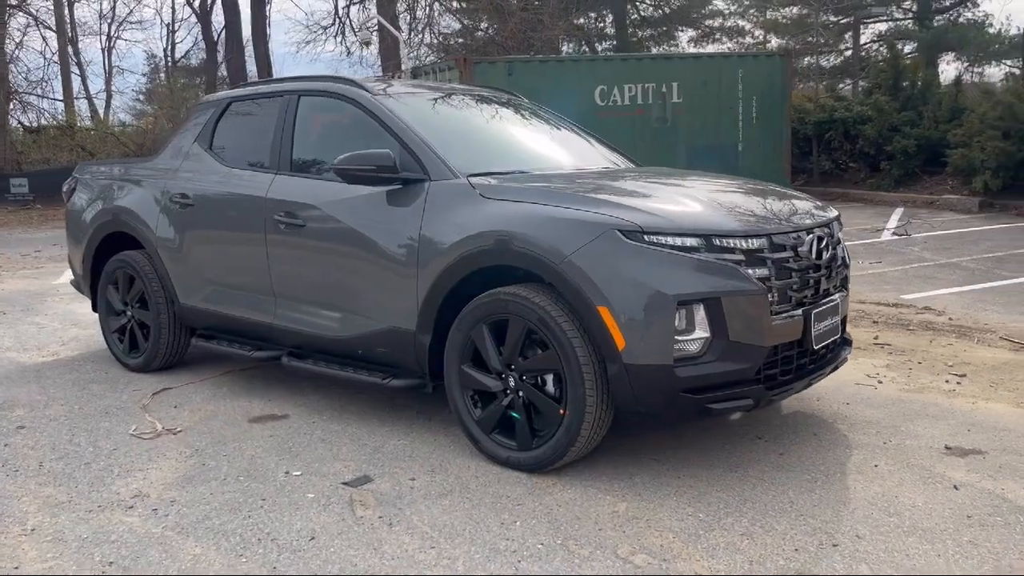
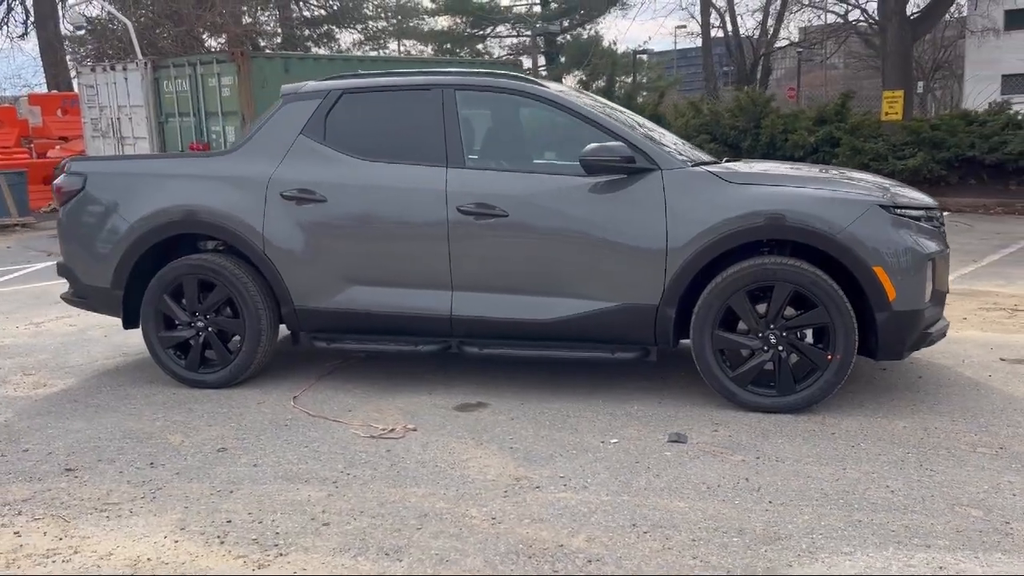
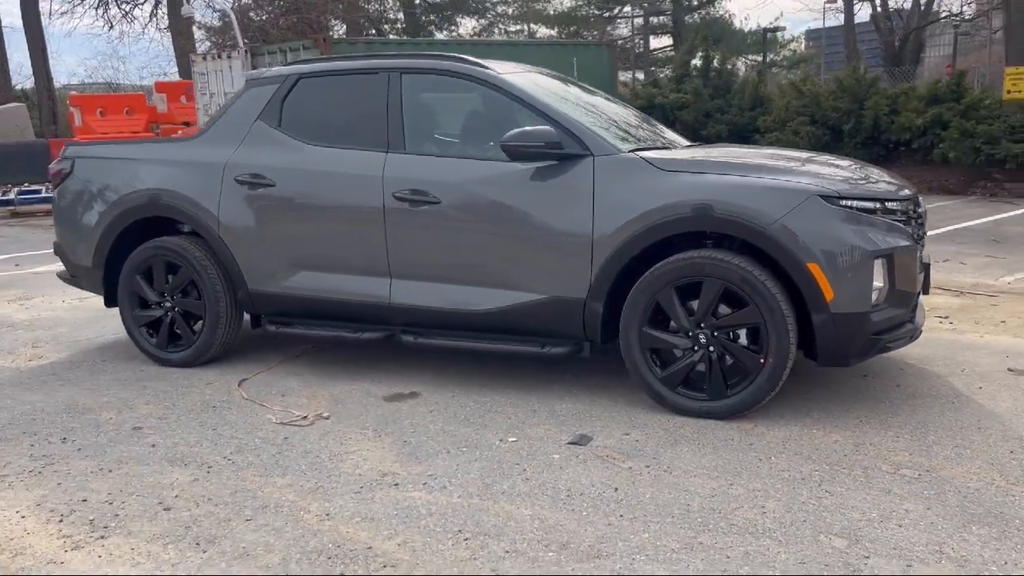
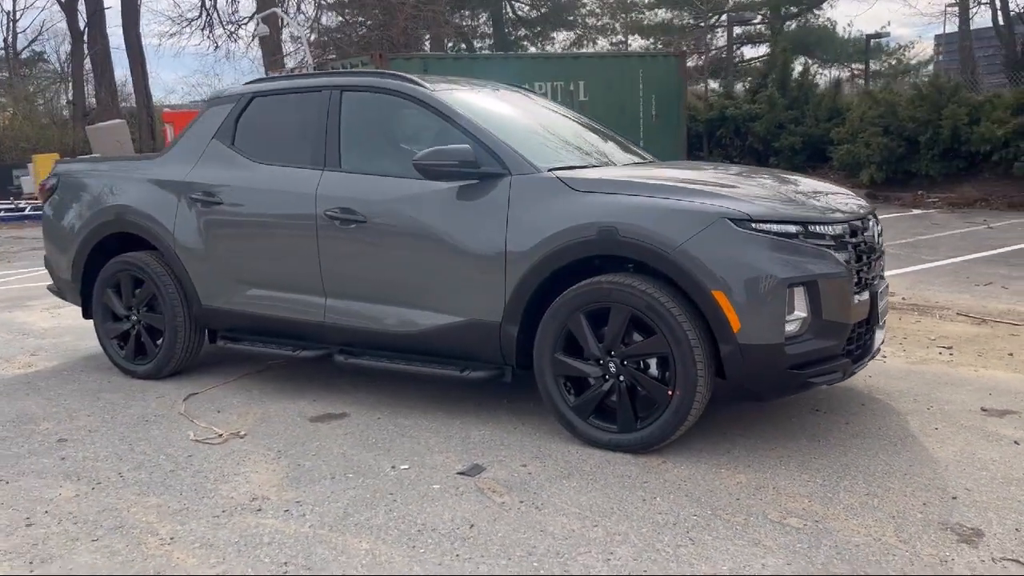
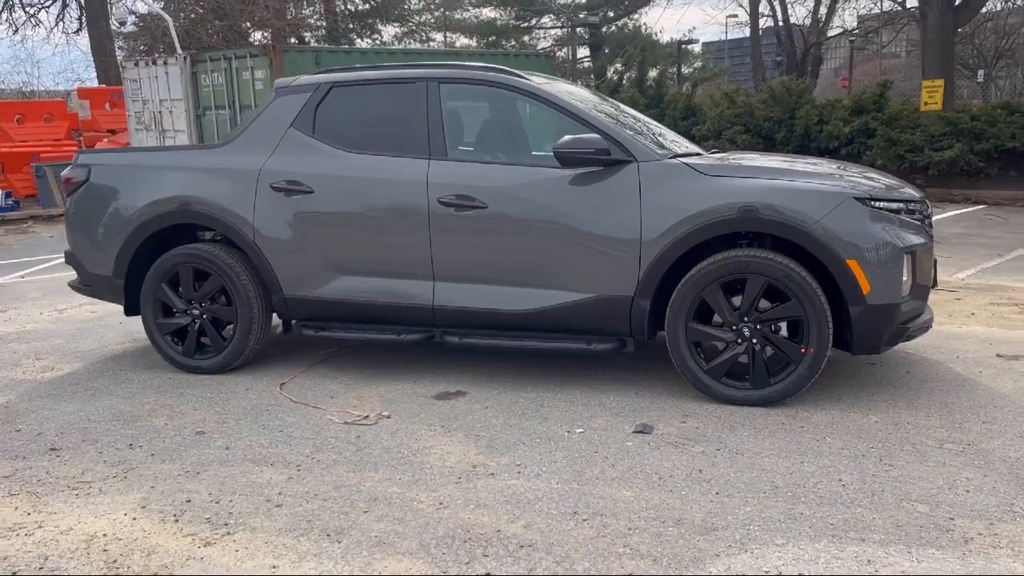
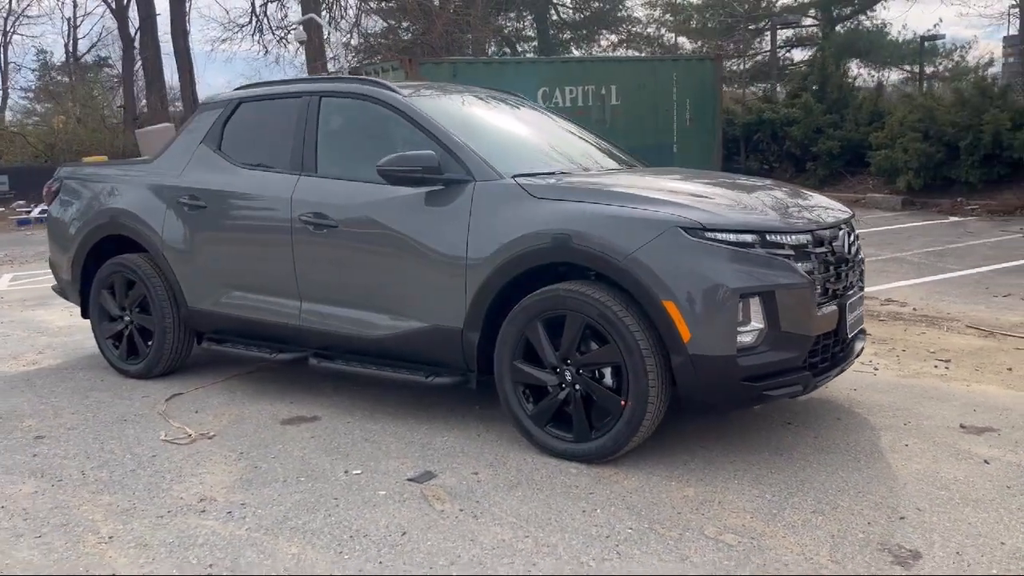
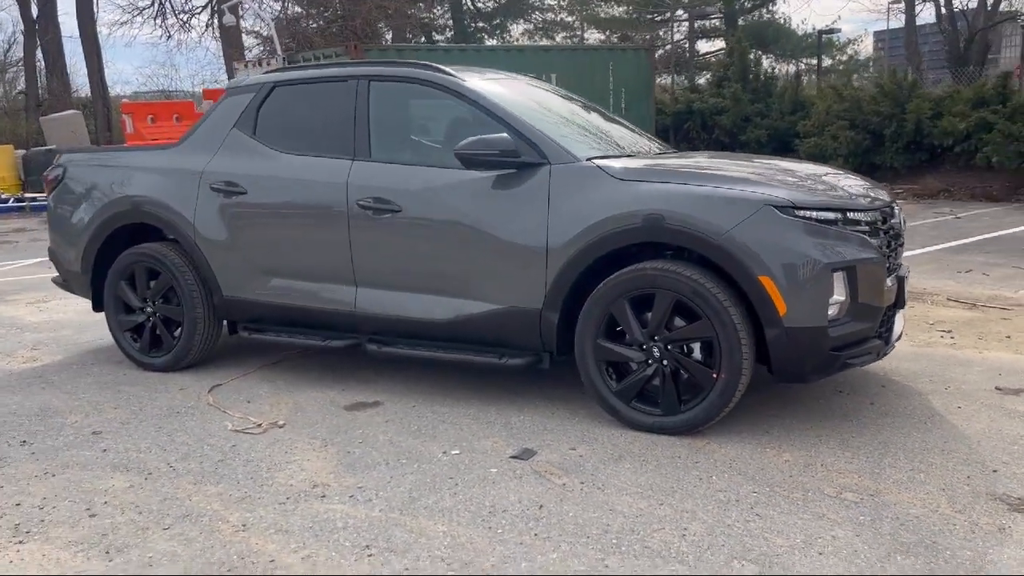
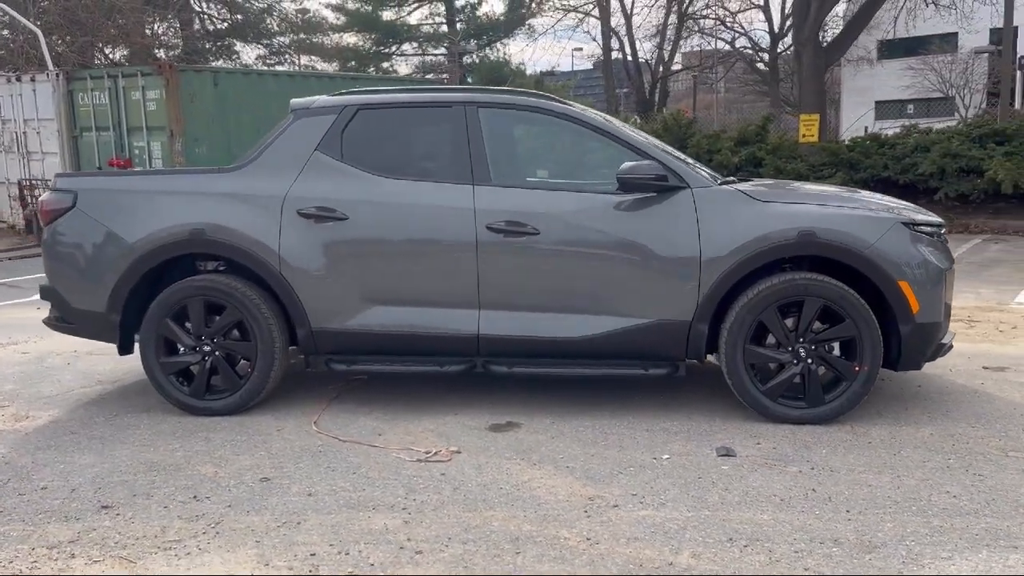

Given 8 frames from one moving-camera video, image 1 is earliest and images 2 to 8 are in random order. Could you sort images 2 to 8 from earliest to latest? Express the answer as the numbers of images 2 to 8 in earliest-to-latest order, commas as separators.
6, 4, 7, 3, 5, 2, 8
